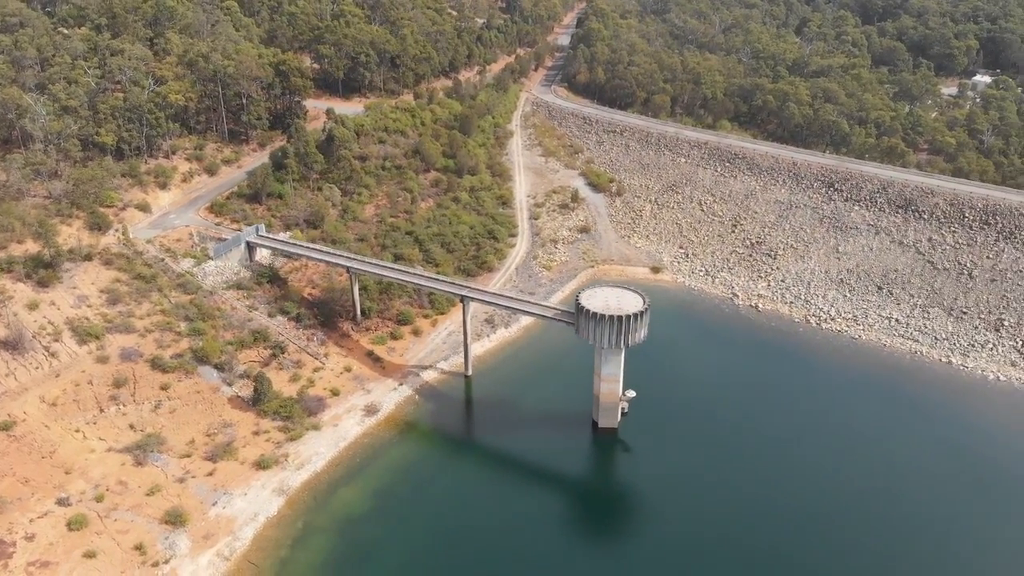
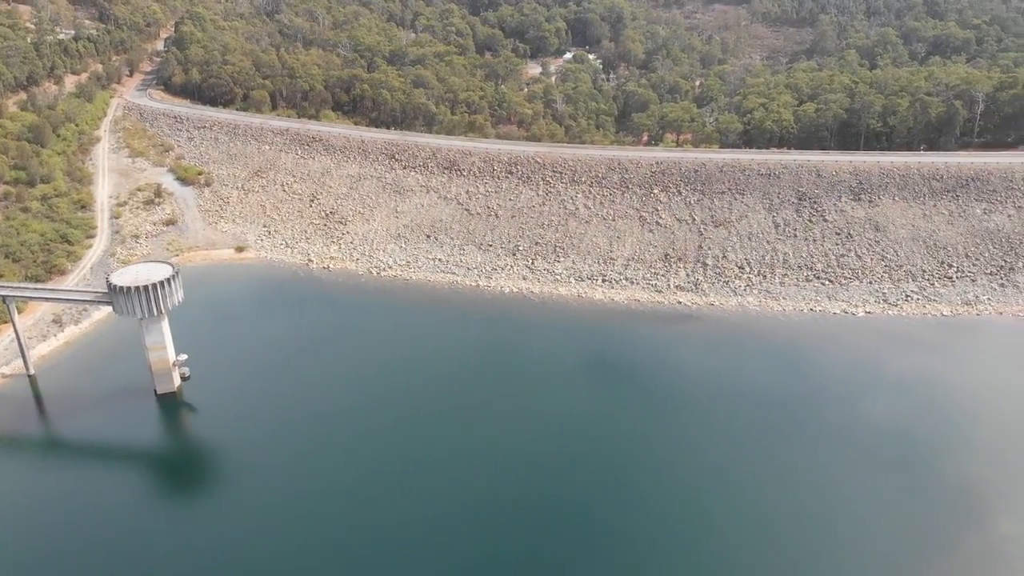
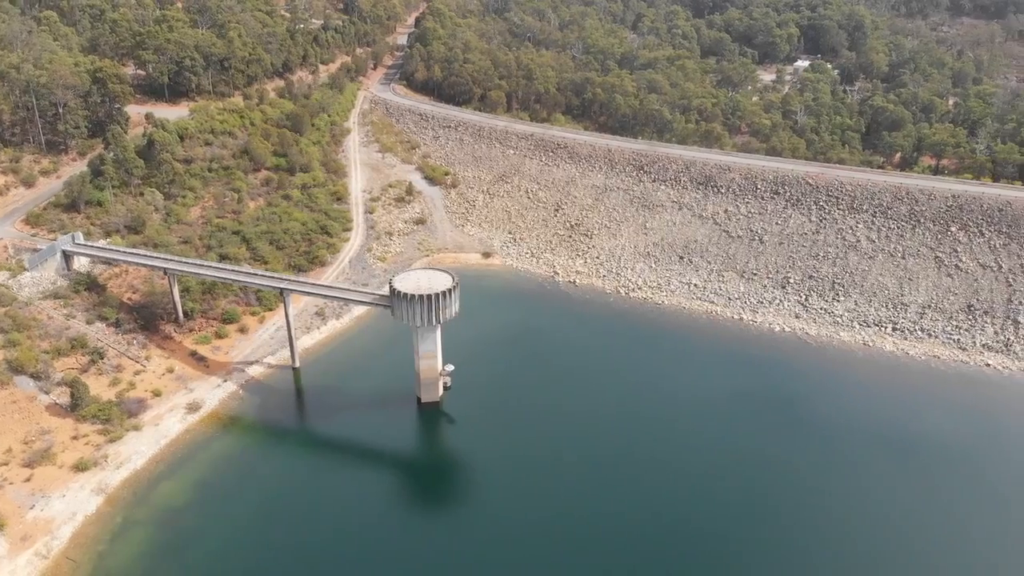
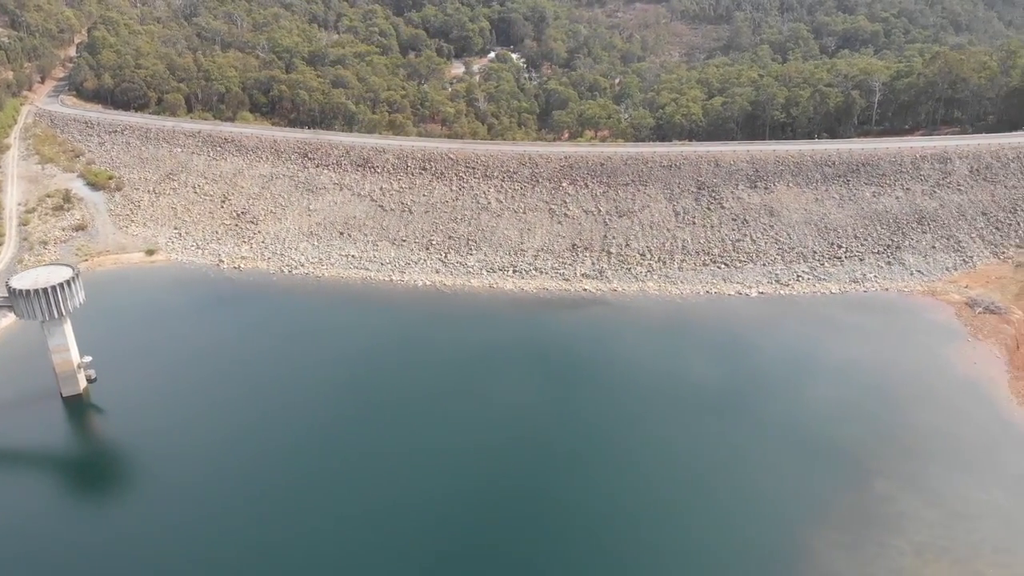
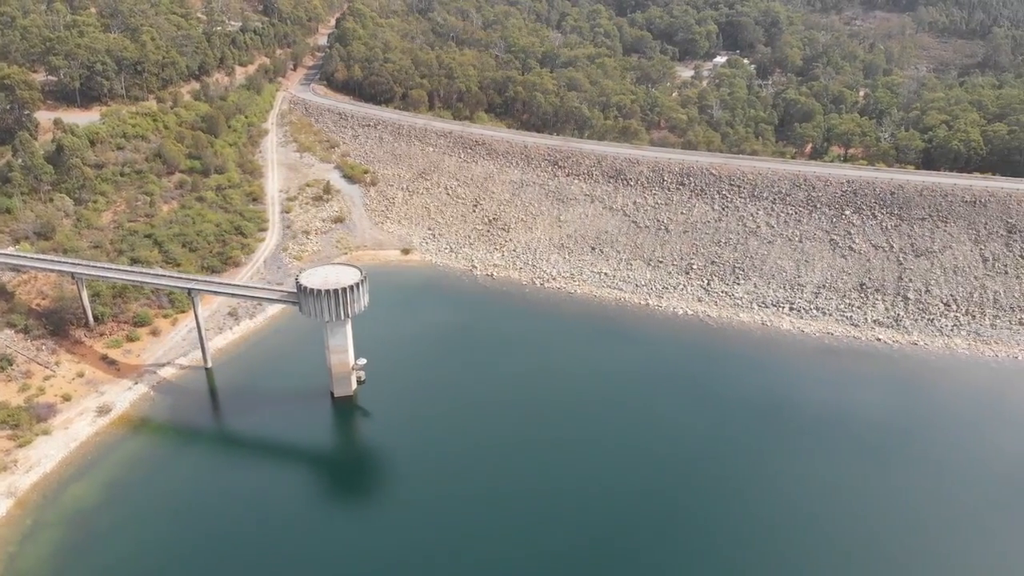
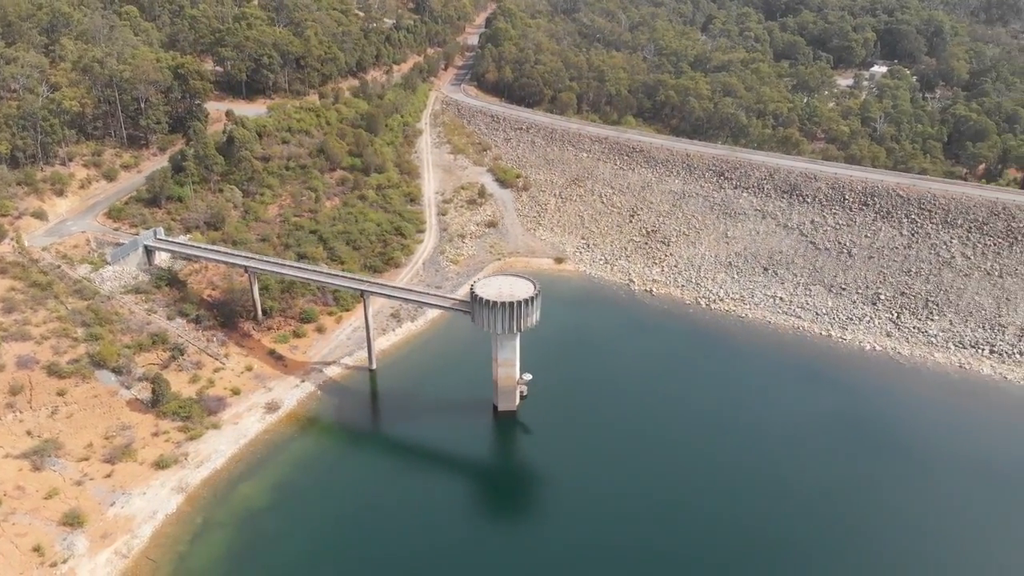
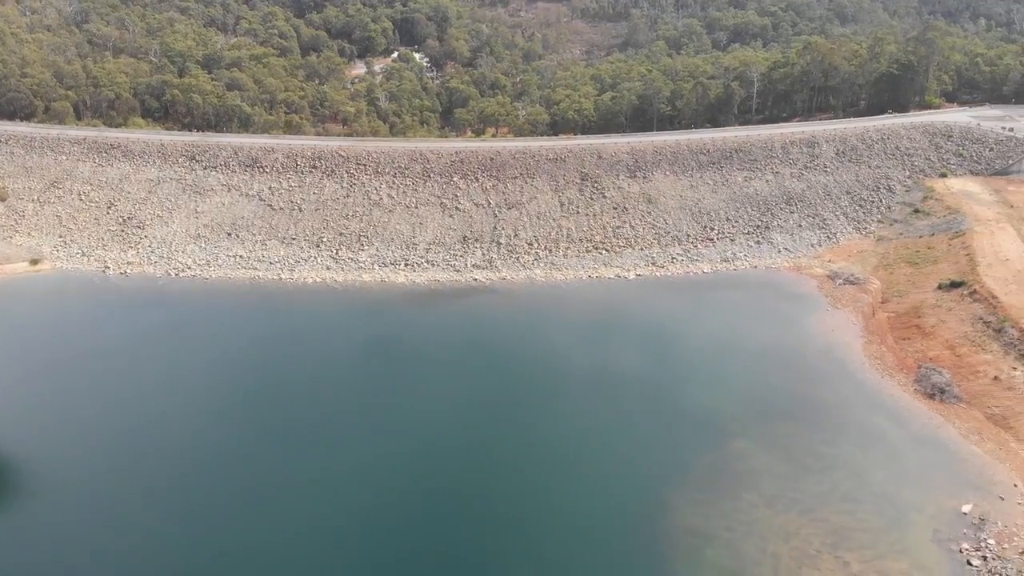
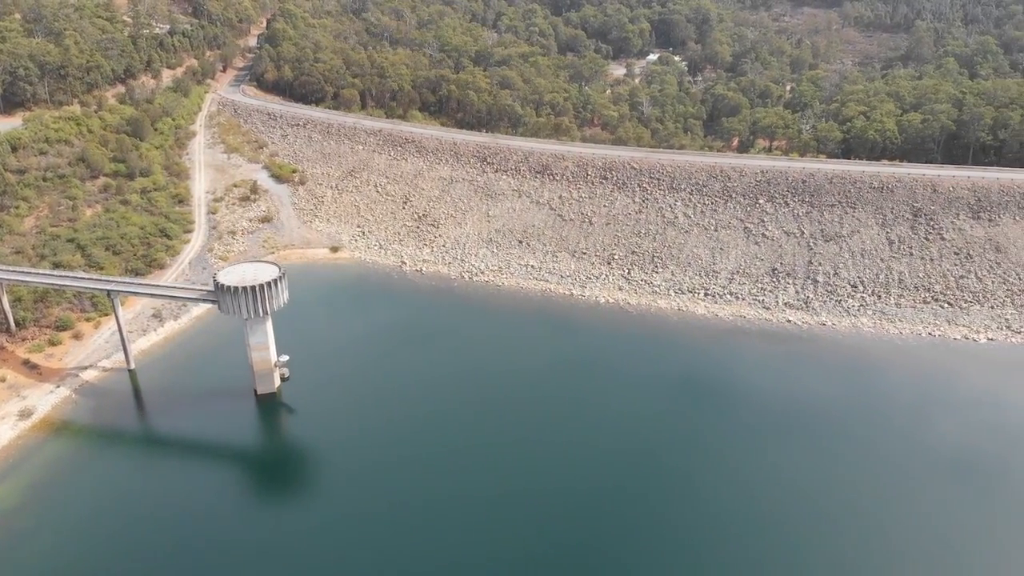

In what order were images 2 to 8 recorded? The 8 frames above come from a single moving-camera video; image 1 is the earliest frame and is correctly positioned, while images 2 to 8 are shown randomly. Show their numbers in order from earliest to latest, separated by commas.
6, 3, 5, 8, 2, 4, 7
